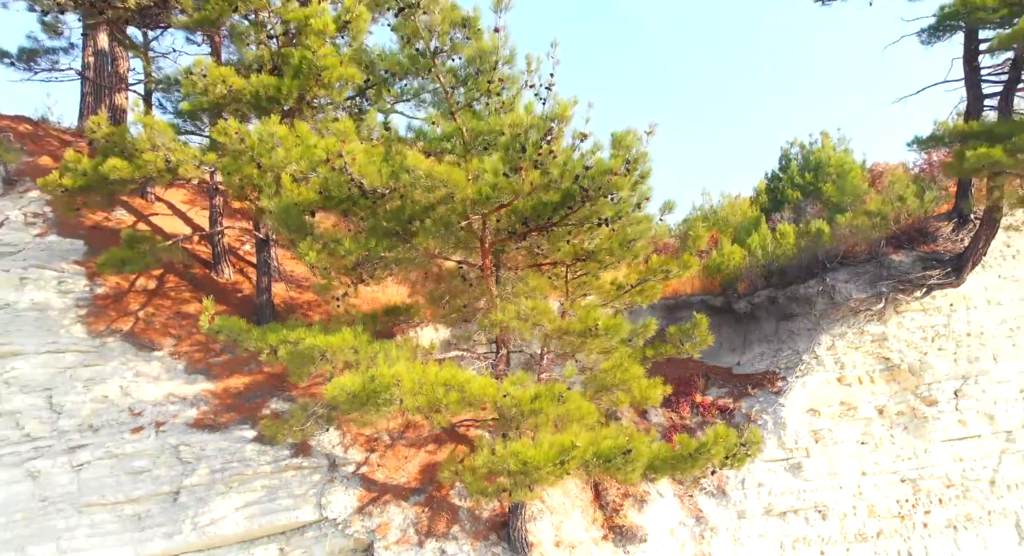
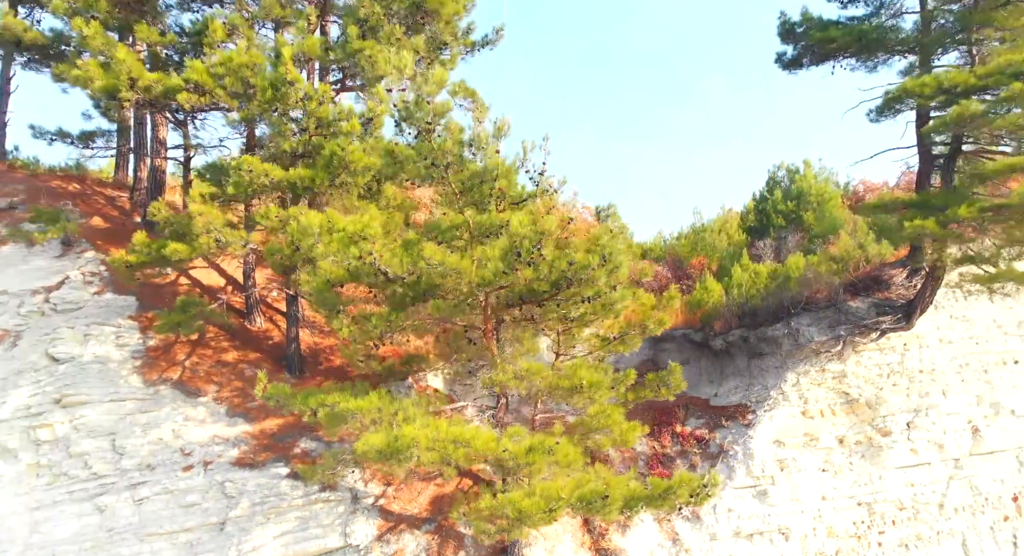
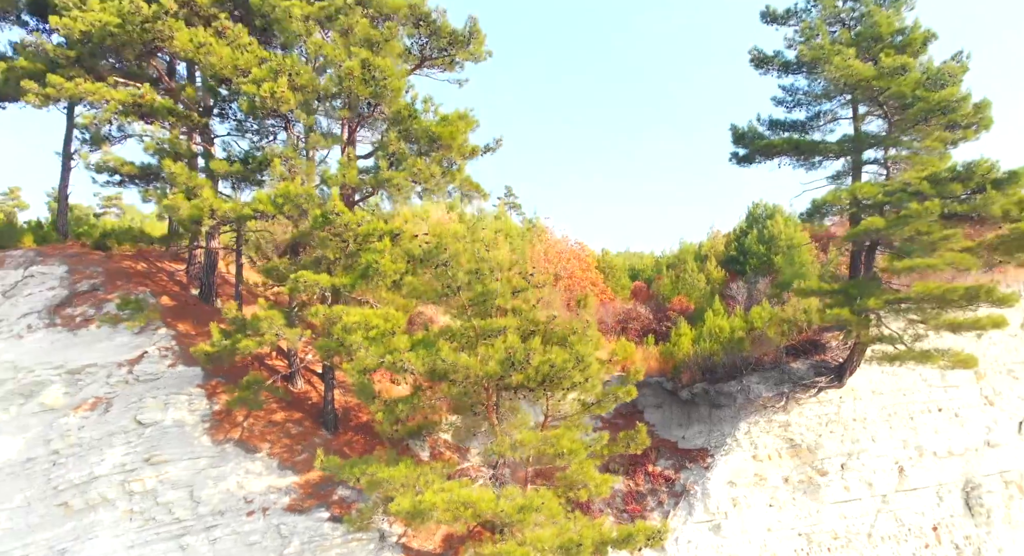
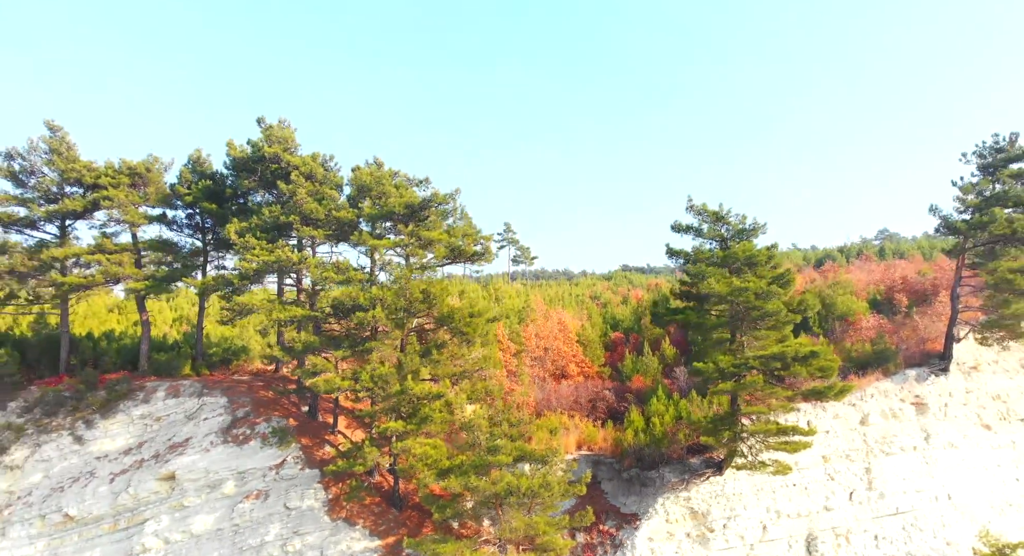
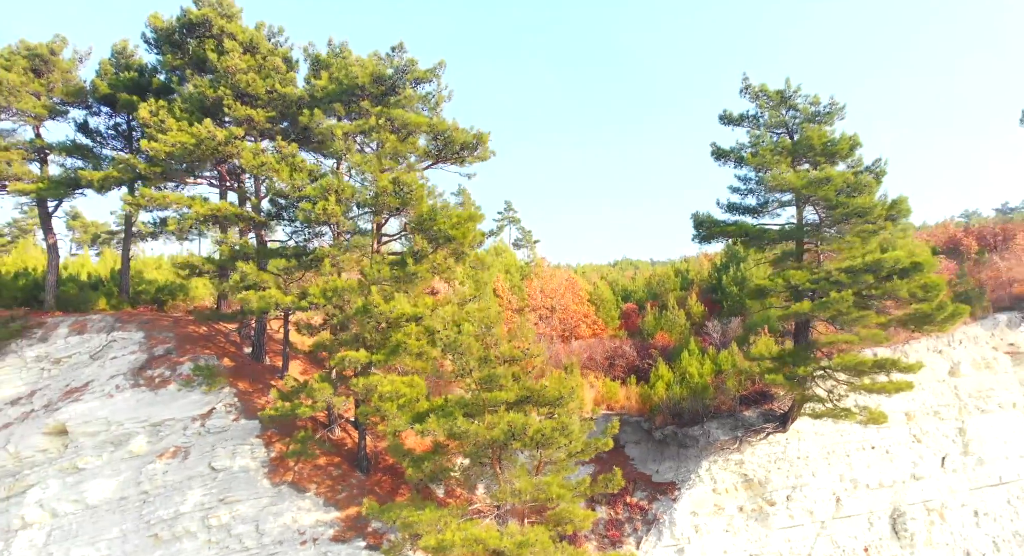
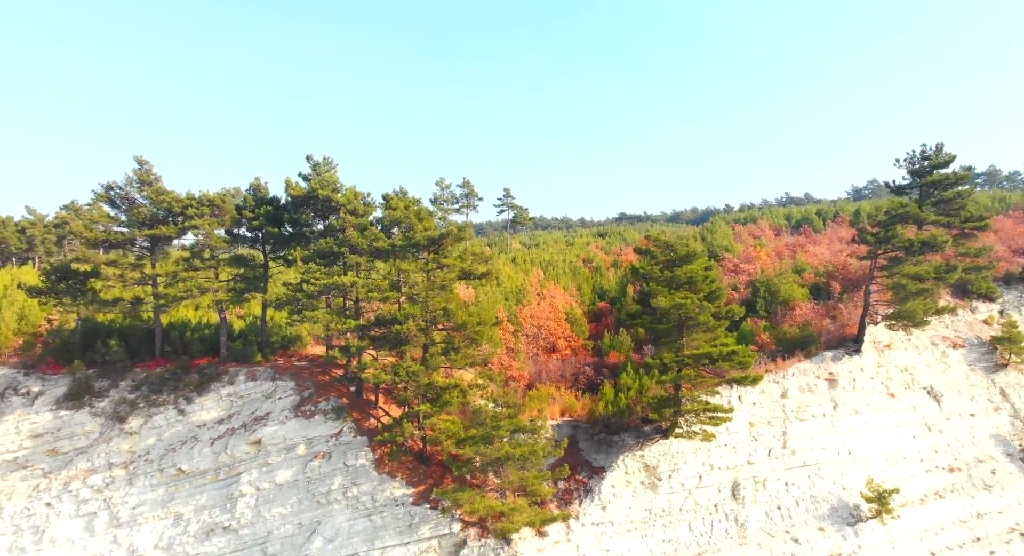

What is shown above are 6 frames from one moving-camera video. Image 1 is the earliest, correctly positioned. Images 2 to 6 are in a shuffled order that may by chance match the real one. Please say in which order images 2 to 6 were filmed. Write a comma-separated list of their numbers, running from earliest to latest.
2, 3, 5, 4, 6
